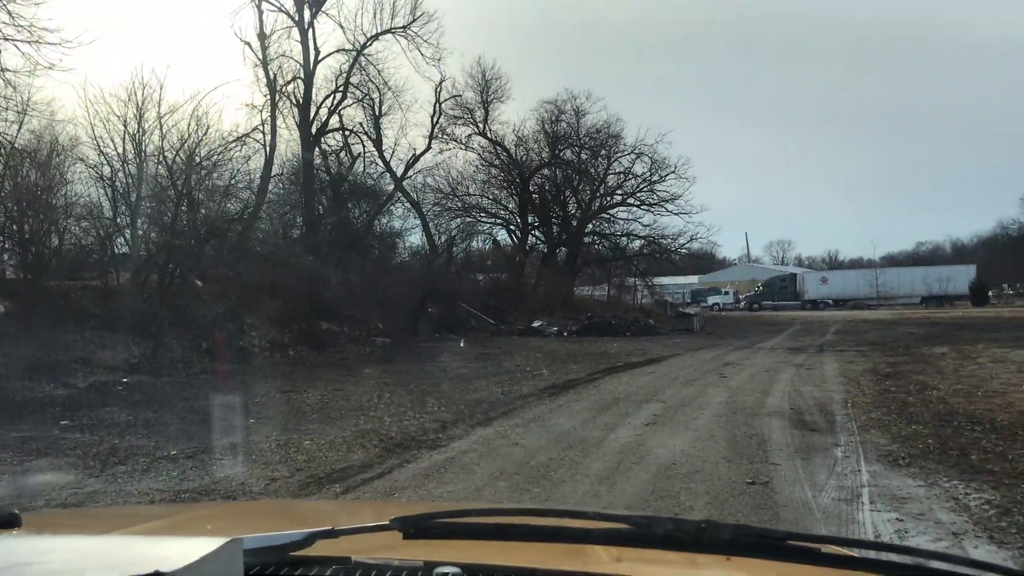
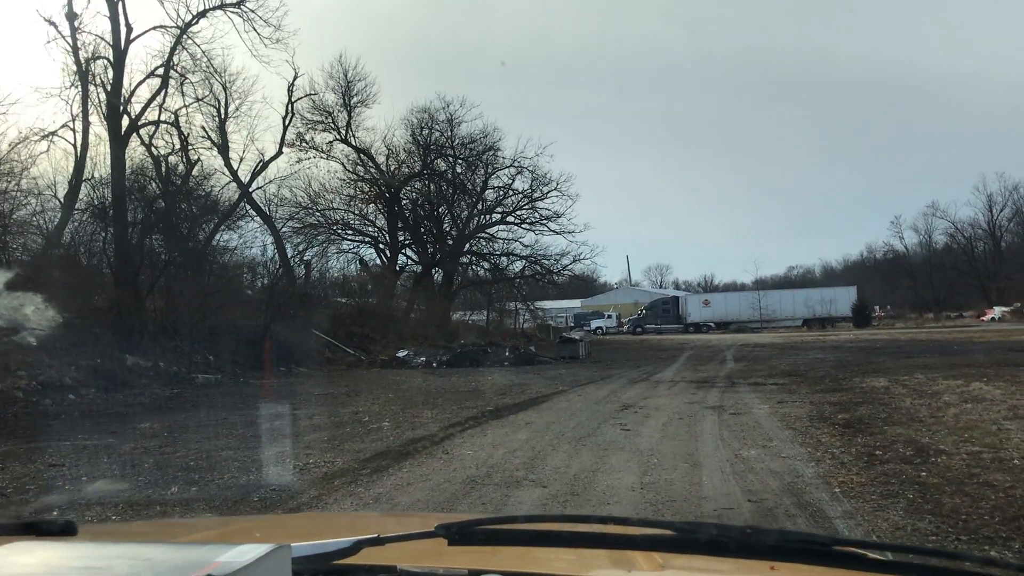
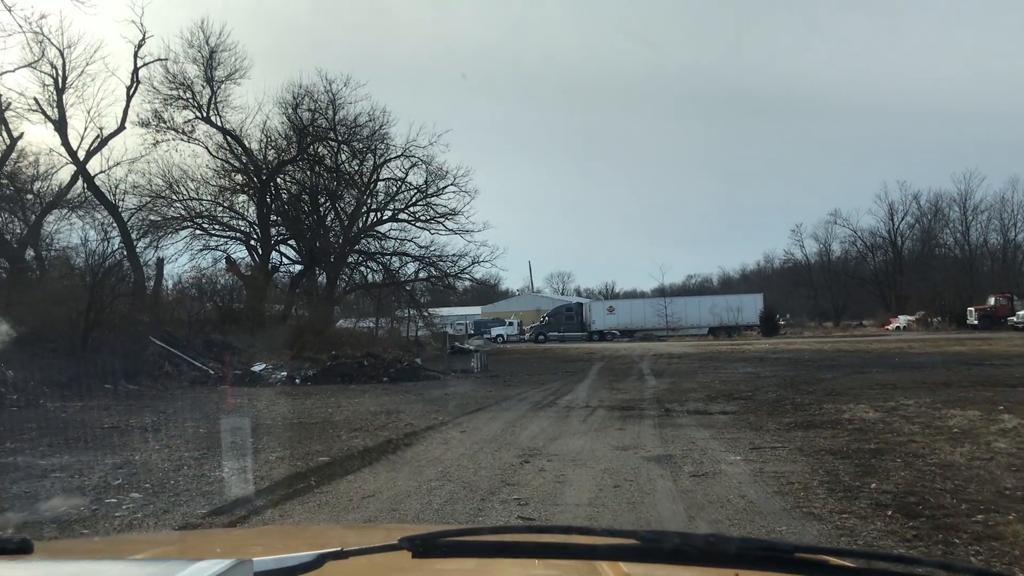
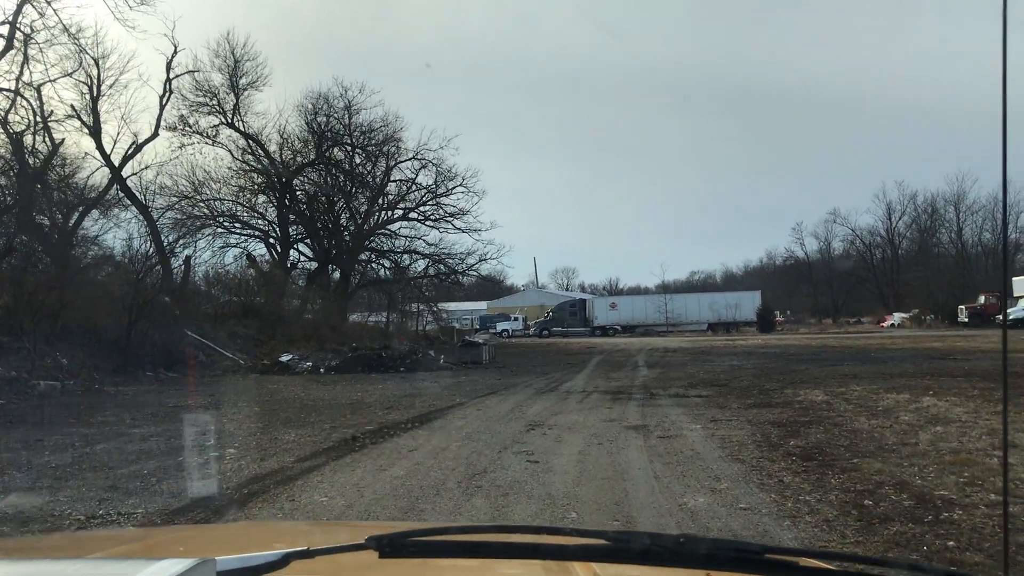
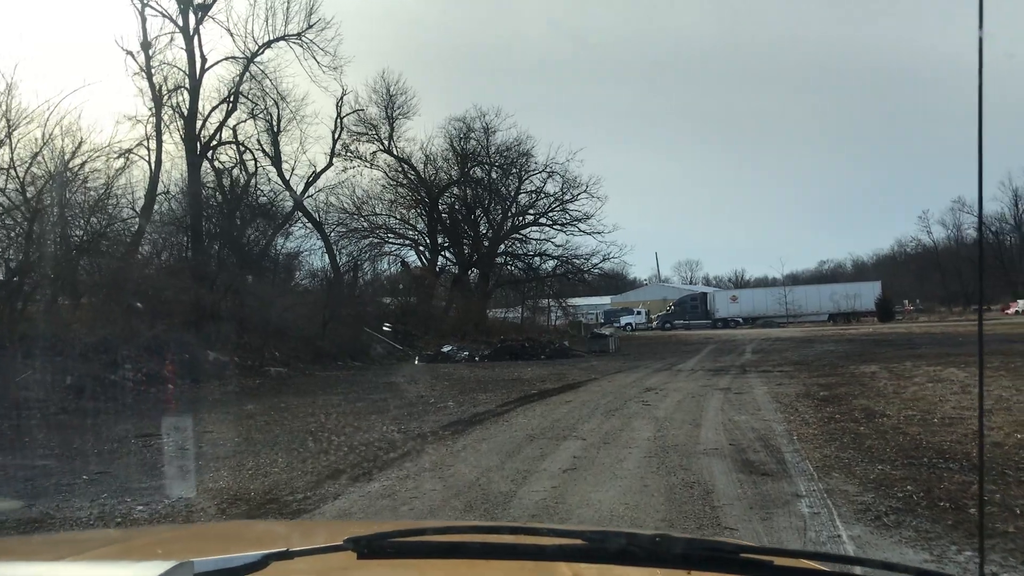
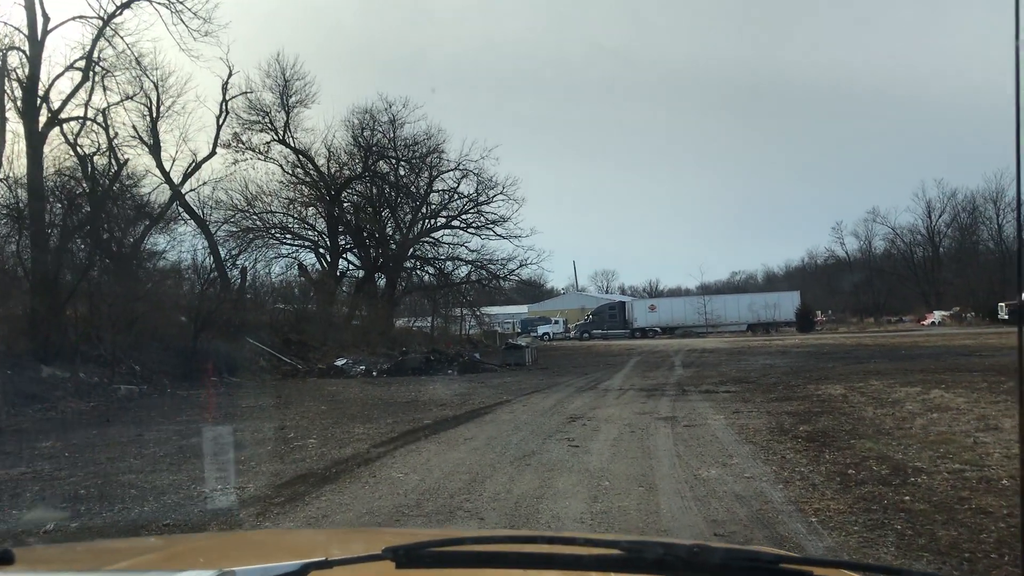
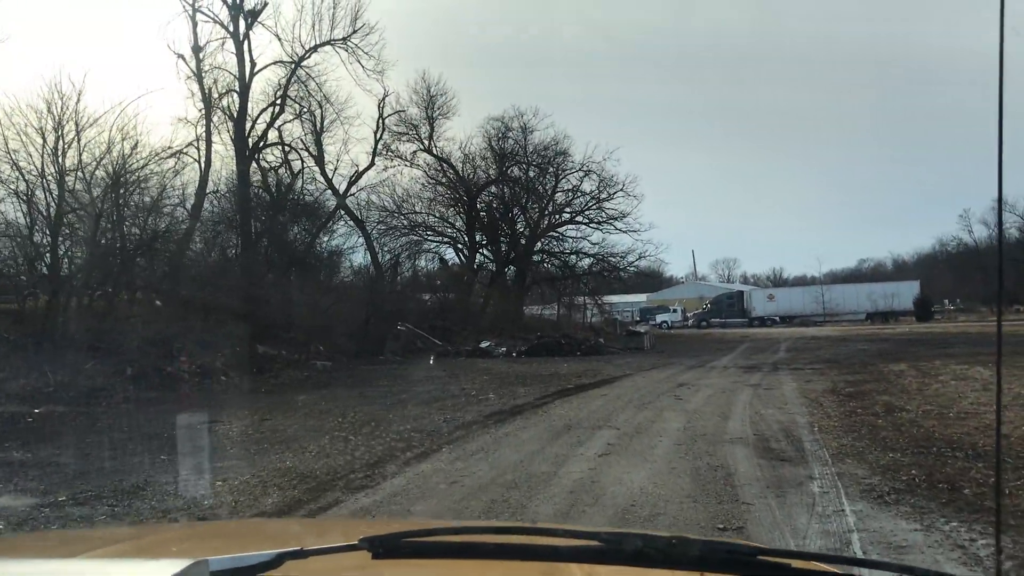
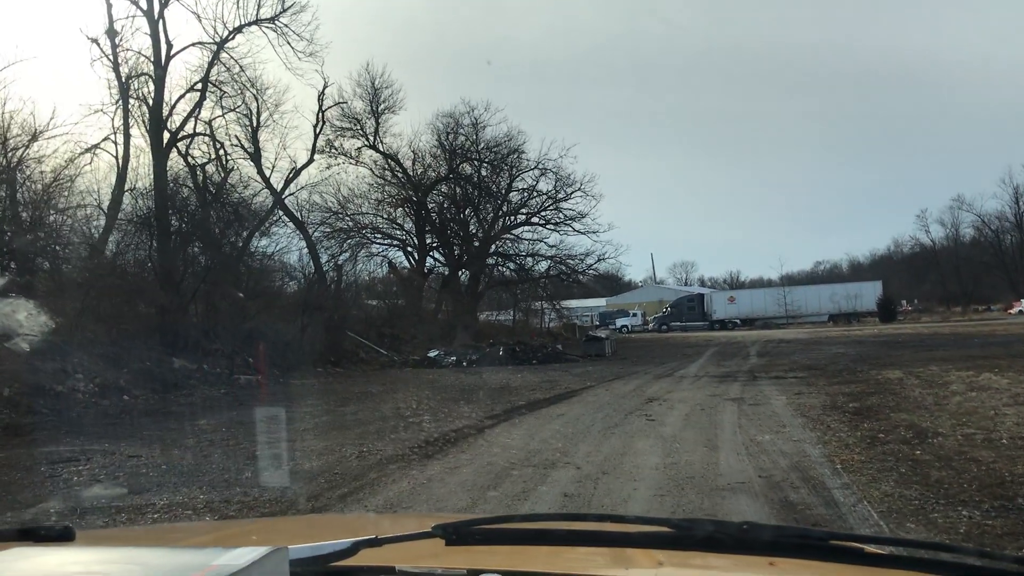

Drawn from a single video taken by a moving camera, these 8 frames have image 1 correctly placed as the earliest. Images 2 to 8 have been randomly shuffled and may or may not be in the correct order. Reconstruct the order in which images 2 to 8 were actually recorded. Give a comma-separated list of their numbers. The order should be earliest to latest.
7, 5, 8, 2, 6, 4, 3
